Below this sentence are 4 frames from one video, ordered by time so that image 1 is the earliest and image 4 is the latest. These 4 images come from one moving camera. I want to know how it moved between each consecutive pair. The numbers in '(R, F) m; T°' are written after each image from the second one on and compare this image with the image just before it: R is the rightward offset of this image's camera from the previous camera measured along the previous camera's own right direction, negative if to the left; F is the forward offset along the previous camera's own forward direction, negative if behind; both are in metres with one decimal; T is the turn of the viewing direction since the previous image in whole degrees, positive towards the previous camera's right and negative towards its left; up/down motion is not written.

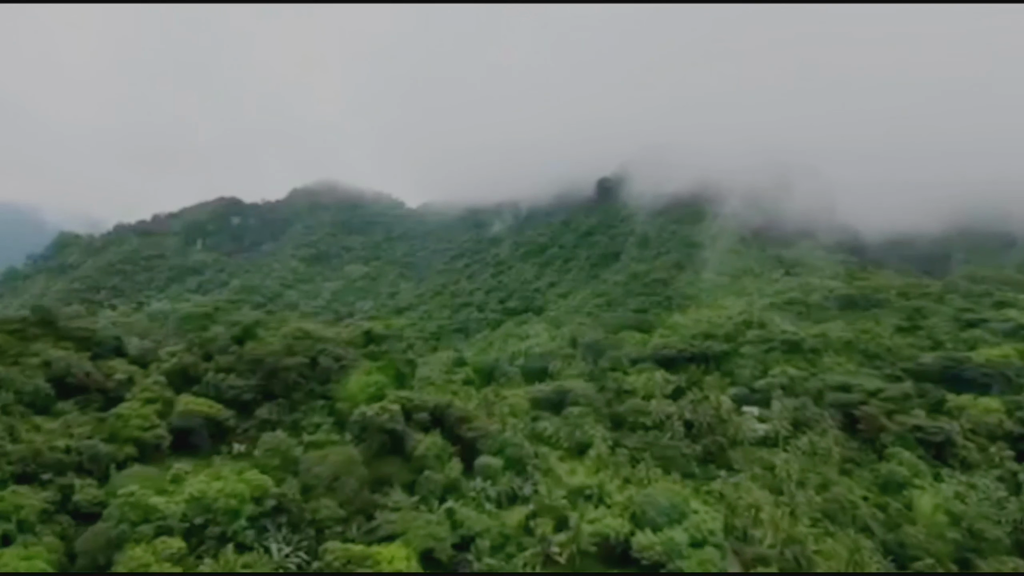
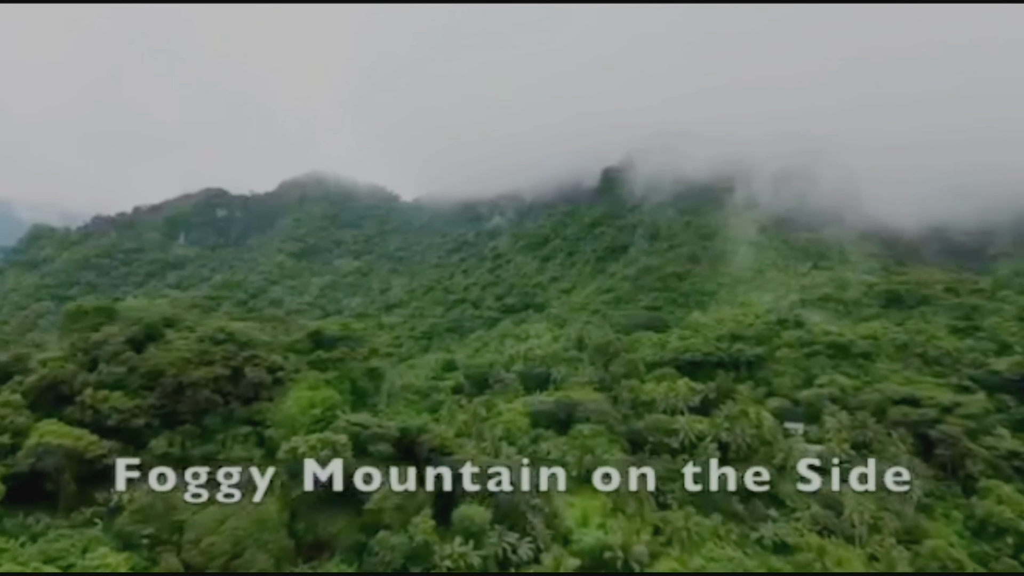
(+0.1, +8.1) m; 0°
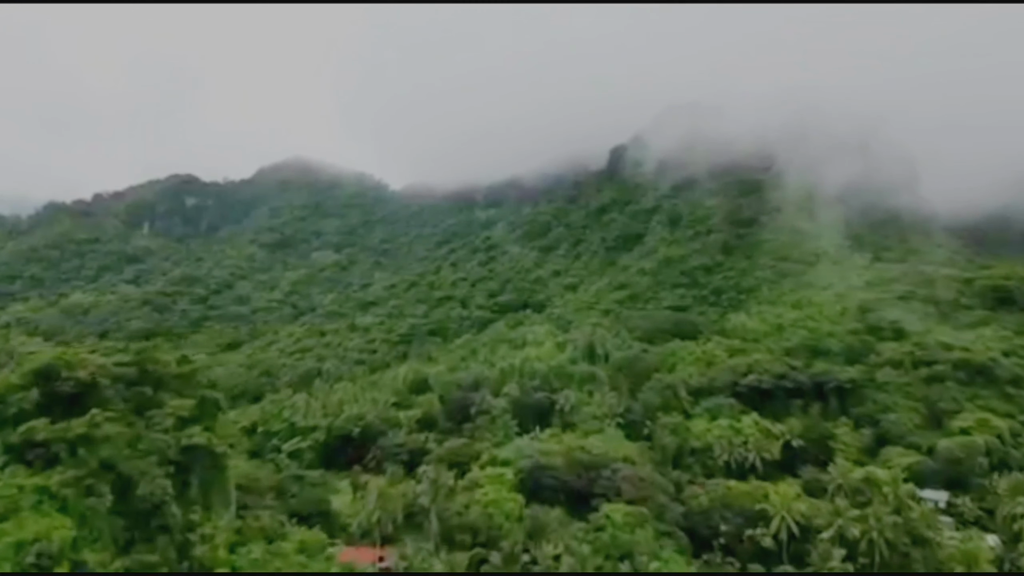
(+0.3, +14.1) m; 0°
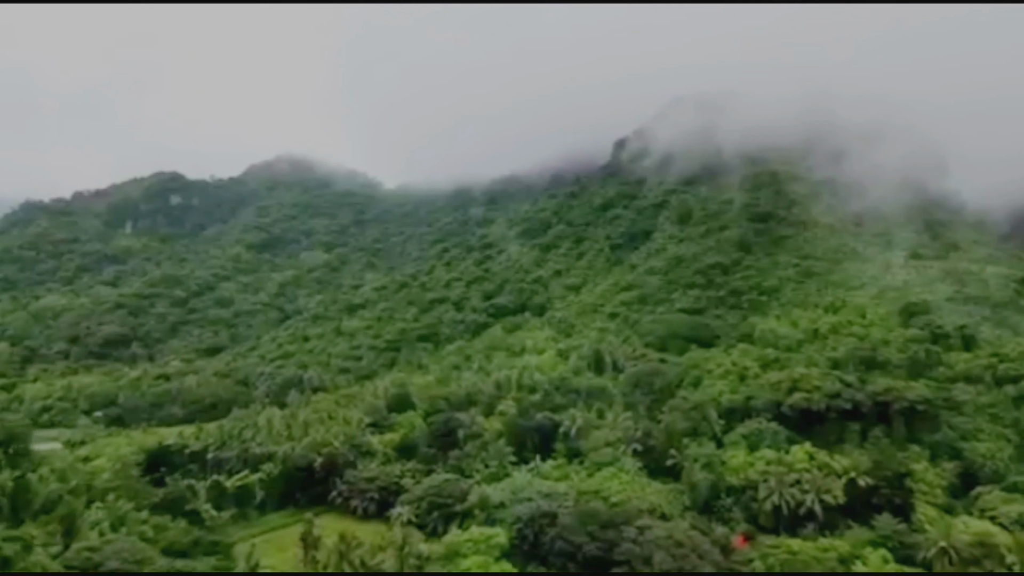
(+0.1, +5.9) m; 0°
